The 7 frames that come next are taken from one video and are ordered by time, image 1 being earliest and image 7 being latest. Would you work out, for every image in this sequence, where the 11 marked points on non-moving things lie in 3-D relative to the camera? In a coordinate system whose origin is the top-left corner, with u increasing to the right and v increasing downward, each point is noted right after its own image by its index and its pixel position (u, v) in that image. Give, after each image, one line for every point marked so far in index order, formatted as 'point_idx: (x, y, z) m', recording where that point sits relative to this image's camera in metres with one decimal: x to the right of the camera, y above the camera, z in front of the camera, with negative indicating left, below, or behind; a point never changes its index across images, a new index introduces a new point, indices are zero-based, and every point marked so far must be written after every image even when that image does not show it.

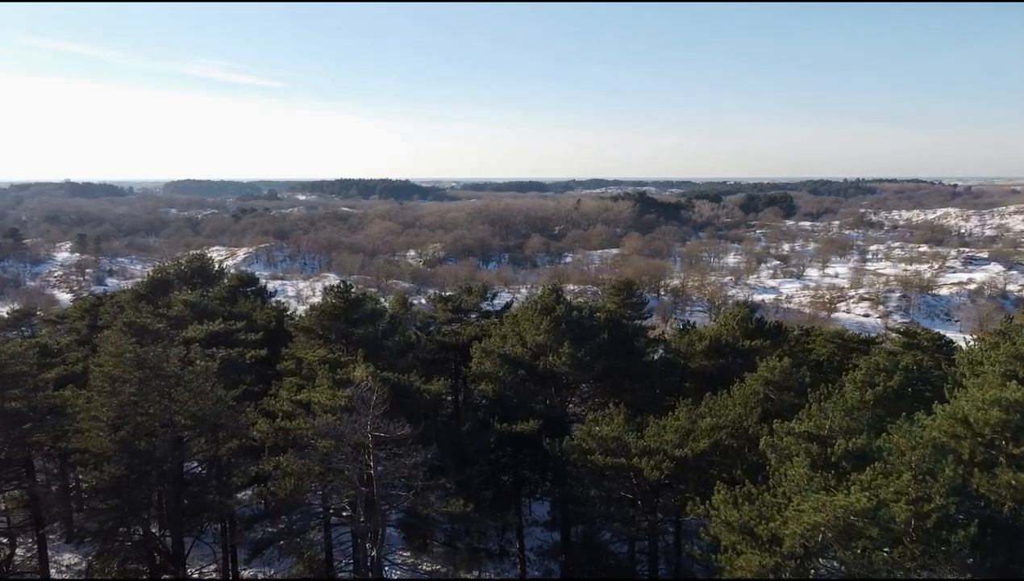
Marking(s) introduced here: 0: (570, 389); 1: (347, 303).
0: (+1.4, -2.3, +14.3) m
1: (-4.4, -0.3, +16.2) m
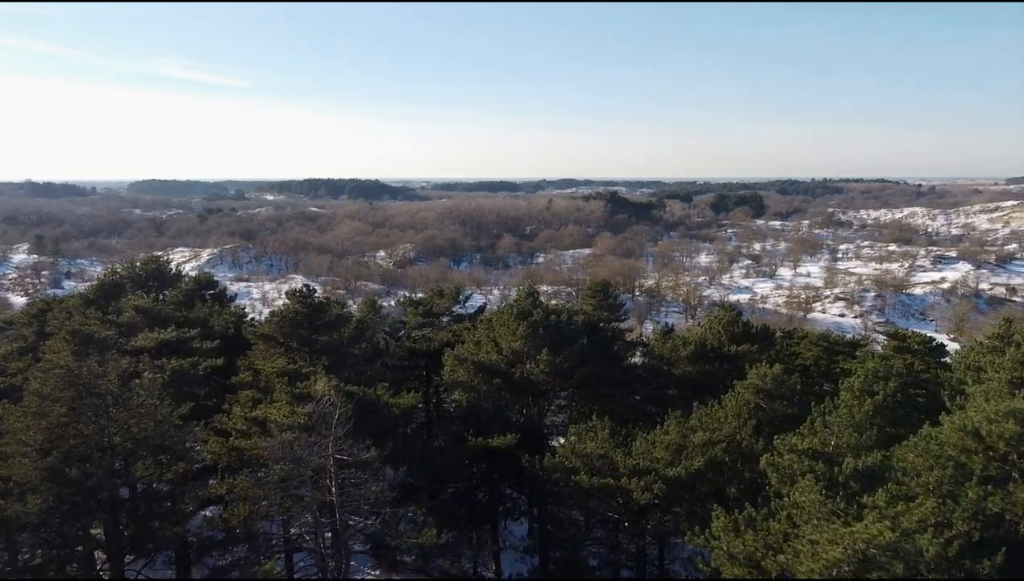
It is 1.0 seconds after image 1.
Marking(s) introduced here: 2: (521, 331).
0: (+0.8, -2.4, +13.5) m
1: (-5.1, -0.5, +15.2) m
2: (+0.2, -0.9, +13.1) m
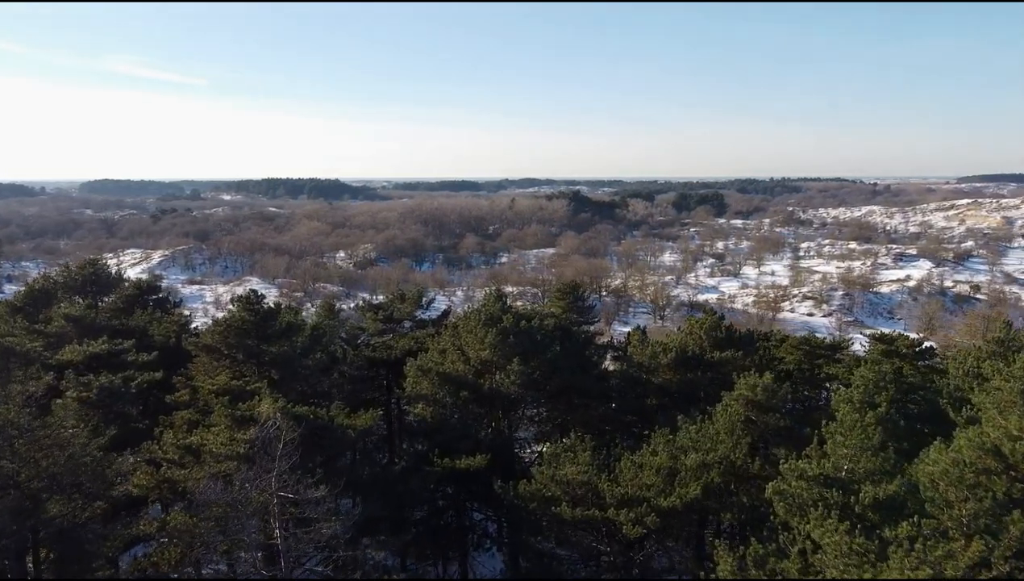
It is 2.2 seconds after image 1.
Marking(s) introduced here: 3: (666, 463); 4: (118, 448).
0: (+0.2, -2.5, +12.6) m
1: (-5.9, -0.6, +13.8) m
2: (-0.5, -1.0, +12.1) m
3: (+2.0, -2.2, +7.6) m
4: (-7.7, -3.1, +11.7) m
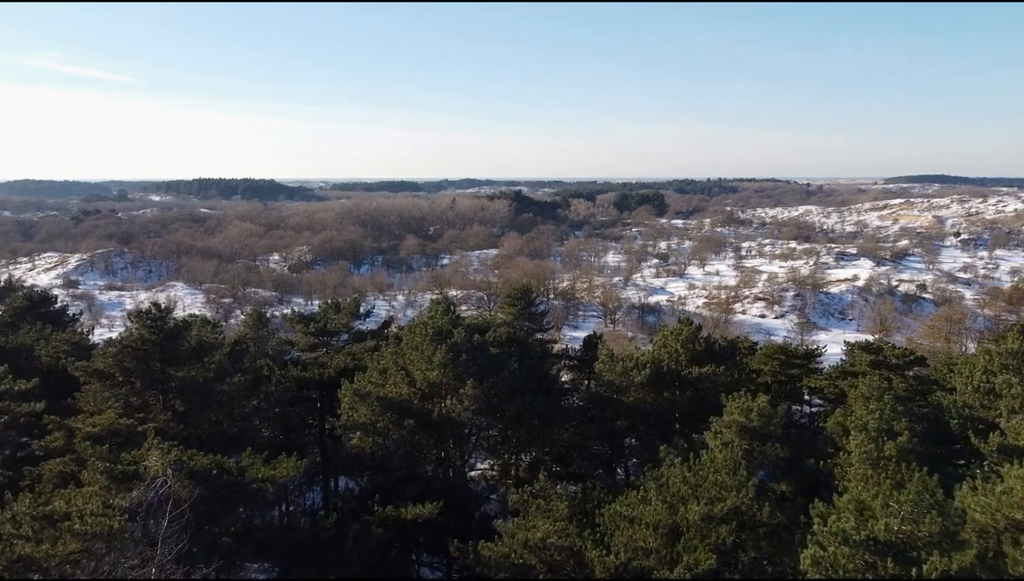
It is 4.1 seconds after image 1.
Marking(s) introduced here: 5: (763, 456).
0: (-0.7, -2.7, +11.0) m
1: (-6.9, -0.9, +11.6) m
2: (-1.3, -1.2, +10.4) m
3: (+1.6, -2.4, +6.2) m
4: (-8.4, -3.4, +9.3) m
5: (+3.2, -2.1, +7.6) m
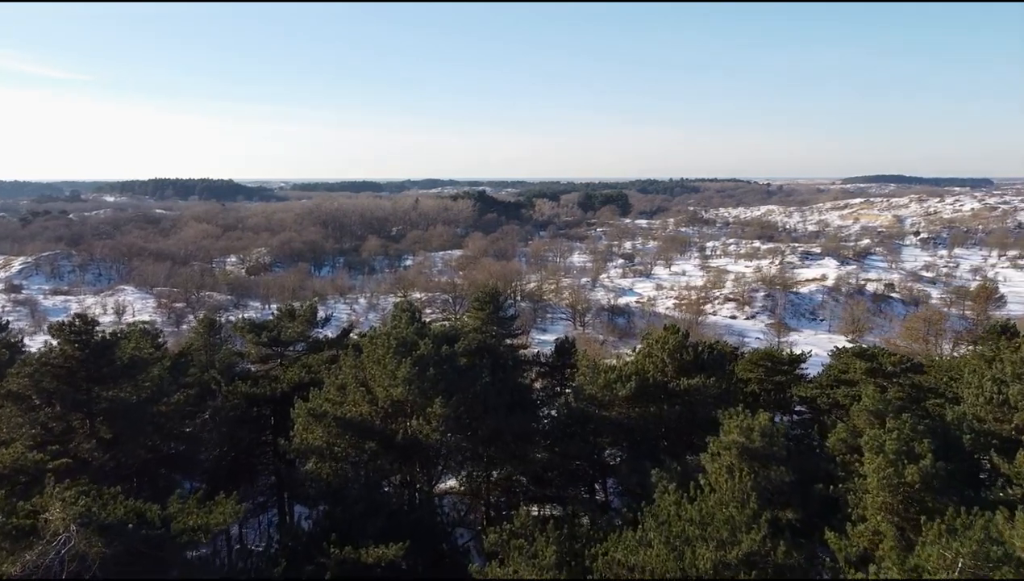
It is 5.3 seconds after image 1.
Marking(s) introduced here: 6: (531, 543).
0: (-1.2, -2.8, +9.9) m
1: (-7.4, -1.1, +10.2) m
2: (-1.7, -1.3, +9.3) m
3: (+1.4, -2.5, +5.3) m
4: (-8.8, -3.6, +7.8) m
5: (+2.9, -2.2, +6.8) m
6: (+0.2, -2.7, +6.4) m
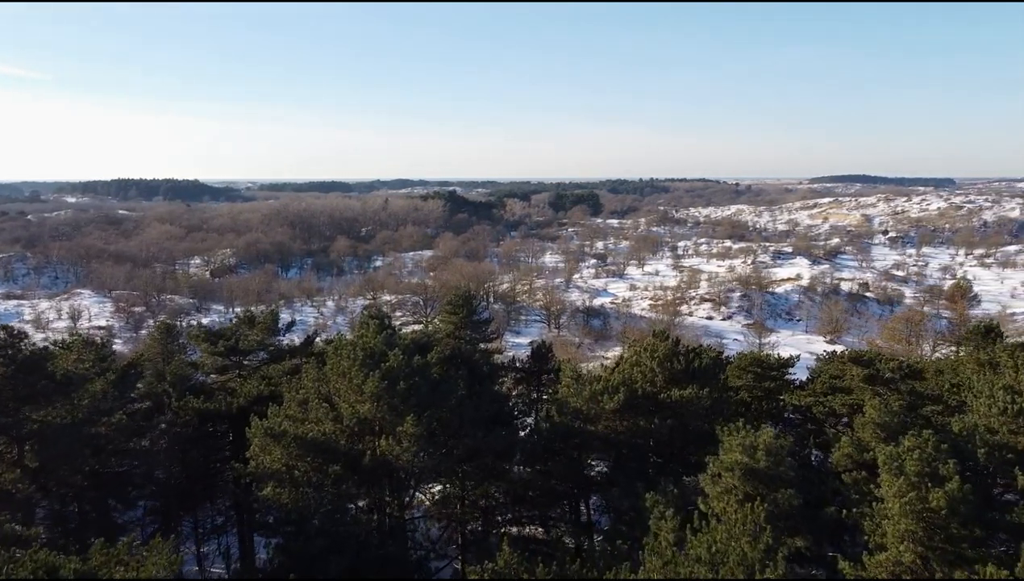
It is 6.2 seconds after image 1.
0: (-1.5, -2.9, +9.1) m
1: (-7.7, -1.2, +9.1) m
2: (-2.0, -1.4, +8.5) m
3: (+1.3, -2.5, +4.6) m
4: (-9.0, -3.7, +6.6) m
5: (+2.8, -2.3, +6.2) m
6: (0.0, -2.8, +5.7) m
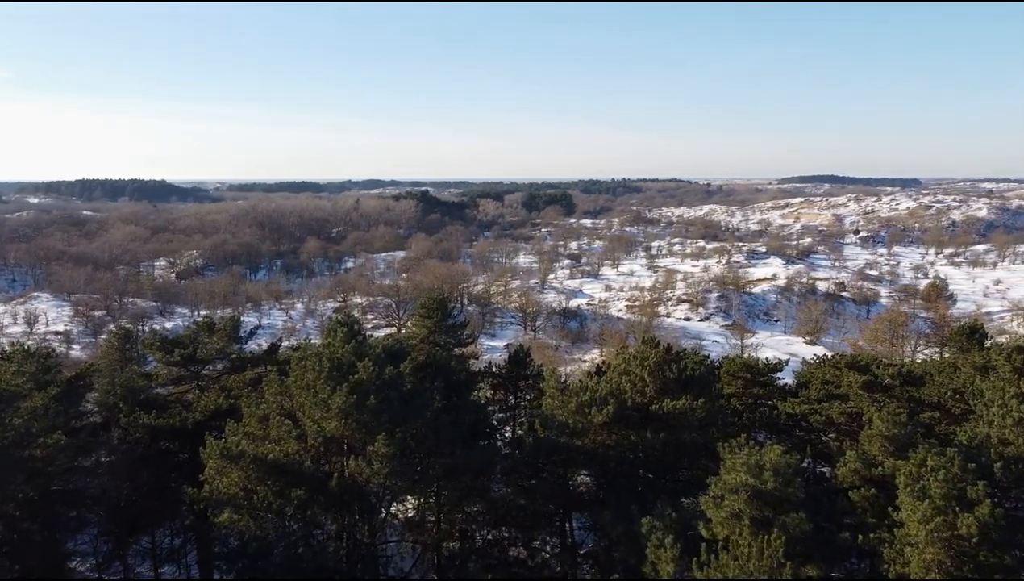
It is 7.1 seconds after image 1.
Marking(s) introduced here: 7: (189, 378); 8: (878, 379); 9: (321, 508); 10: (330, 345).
0: (-1.7, -3.0, +8.4) m
1: (-8.0, -1.3, +8.1) m
2: (-2.3, -1.5, +7.7) m
3: (+1.2, -2.6, +4.0) m
4: (-9.1, -3.9, +5.5) m
5: (+2.6, -2.3, +5.7) m
6: (-0.1, -2.9, +5.0) m
7: (-6.7, -1.8, +12.2) m
8: (+5.4, -1.3, +8.8) m
9: (-2.5, -2.8, +7.7) m
10: (-2.8, -0.9, +9.3) m
